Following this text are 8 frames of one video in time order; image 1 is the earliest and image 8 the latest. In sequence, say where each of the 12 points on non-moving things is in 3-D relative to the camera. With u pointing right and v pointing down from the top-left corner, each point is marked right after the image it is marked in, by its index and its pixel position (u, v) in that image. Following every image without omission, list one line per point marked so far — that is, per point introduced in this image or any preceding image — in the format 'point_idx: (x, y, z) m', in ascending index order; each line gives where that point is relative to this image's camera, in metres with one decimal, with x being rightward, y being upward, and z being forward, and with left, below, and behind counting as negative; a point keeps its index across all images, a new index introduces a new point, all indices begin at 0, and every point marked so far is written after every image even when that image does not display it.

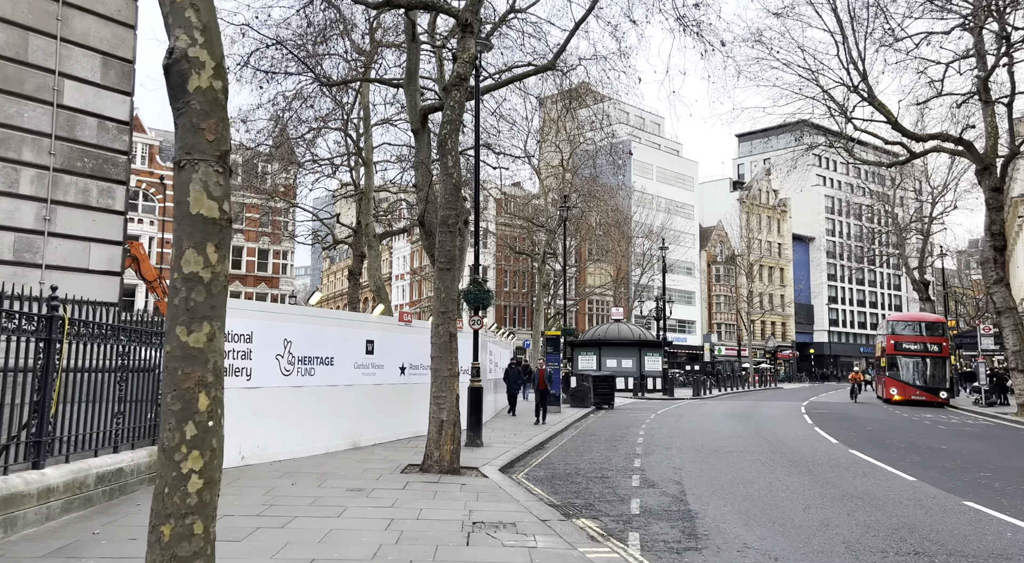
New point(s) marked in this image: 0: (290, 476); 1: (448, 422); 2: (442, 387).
0: (-2.8, -2.4, +9.2) m
1: (-0.9, -2.0, +10.2) m
2: (-1.0, -1.5, +10.3) m
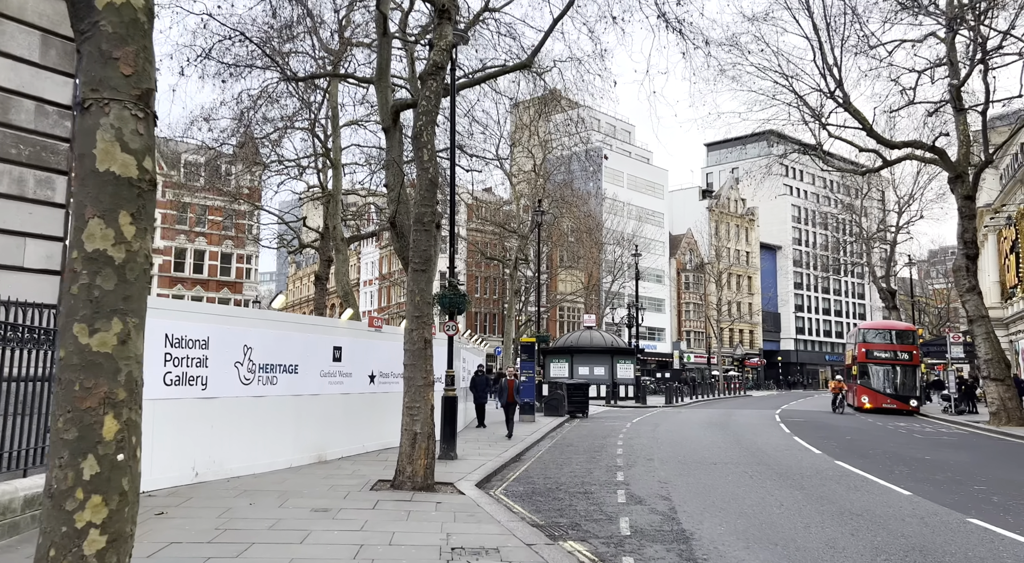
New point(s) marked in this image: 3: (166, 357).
0: (-3.1, -2.5, +8.4) m
1: (-1.2, -2.0, +9.6) m
2: (-1.3, -1.5, +9.6) m
3: (-4.2, -0.9, +8.8) m
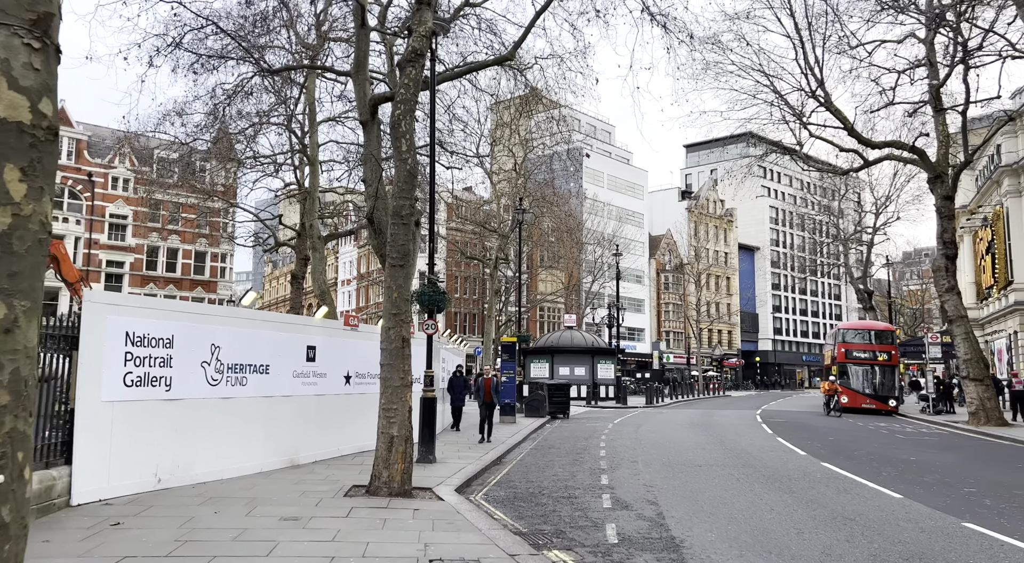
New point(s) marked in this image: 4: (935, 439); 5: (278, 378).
0: (-3.3, -2.4, +8.0) m
1: (-1.4, -2.0, +9.1) m
2: (-1.5, -1.5, +9.1) m
3: (-4.4, -0.8, +8.3) m
4: (+11.2, -4.2, +19.3) m
5: (-3.5, -1.4, +10.9) m
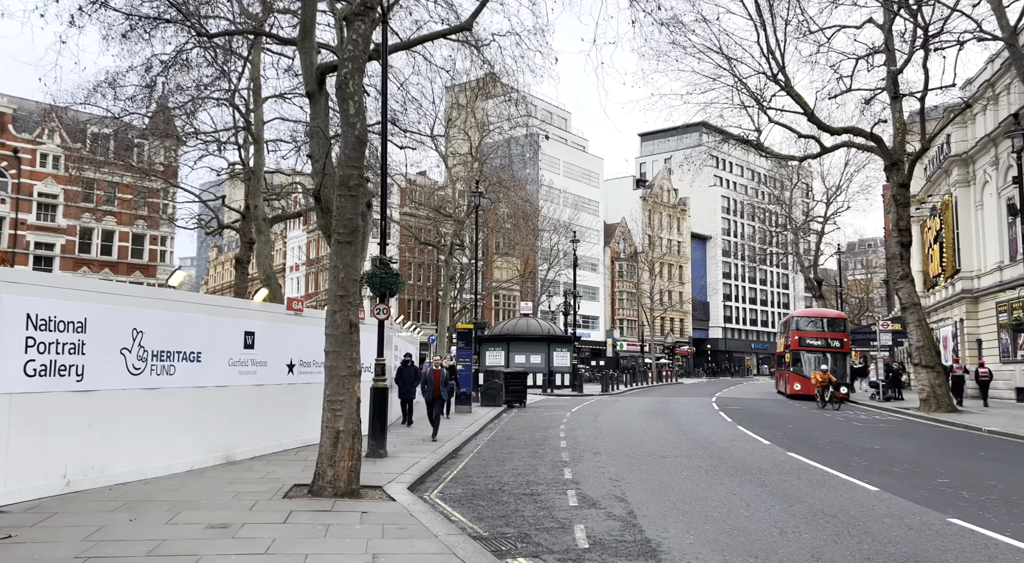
0: (-3.7, -2.2, +7.0) m
1: (-1.9, -1.7, +8.3) m
2: (-2.0, -1.2, +8.3) m
3: (-4.8, -0.6, +7.3) m
4: (+10.0, -3.8, +19.3) m
5: (-4.1, -1.1, +9.9) m
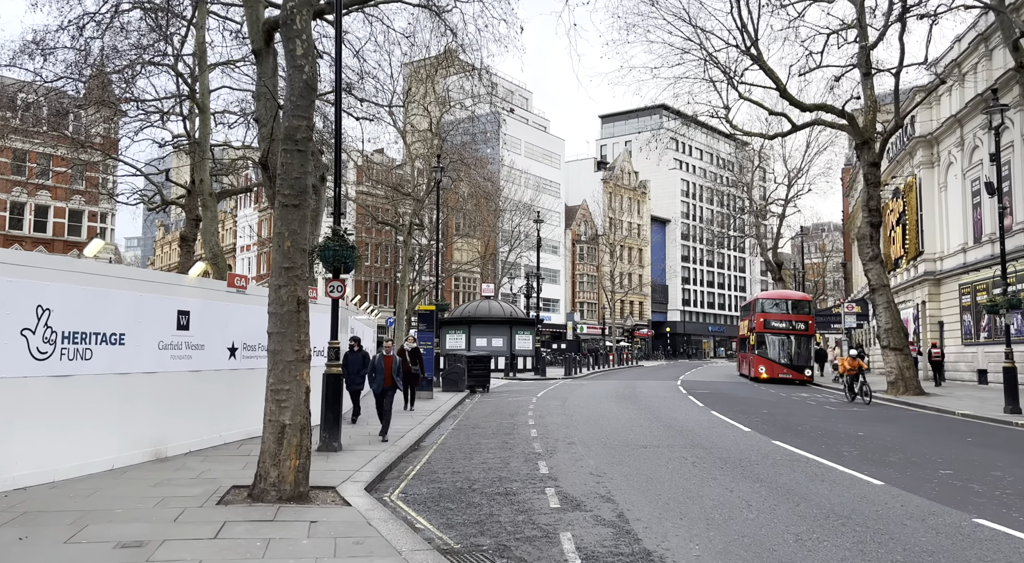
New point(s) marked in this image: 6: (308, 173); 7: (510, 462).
0: (-3.9, -1.9, +5.8) m
1: (-2.2, -1.4, +7.1) m
2: (-2.2, -0.9, +7.1) m
3: (-5.0, -0.3, +5.9) m
4: (+9.1, -3.3, +18.9) m
5: (-4.4, -0.8, +8.7) m
6: (-2.0, +1.1, +7.4) m
7: (0.0, -2.4, +9.9) m
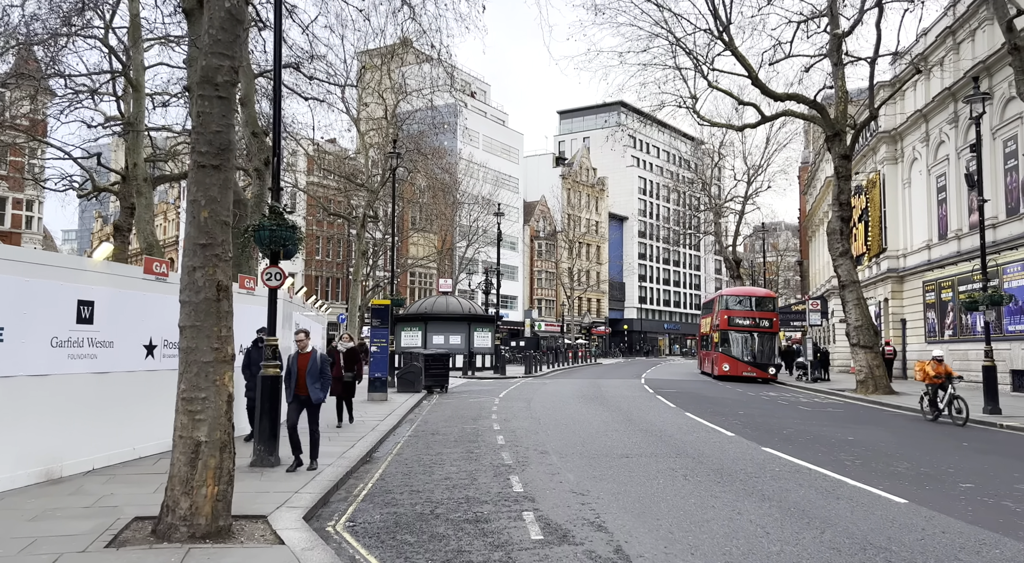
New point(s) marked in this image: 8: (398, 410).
0: (-4.0, -1.7, +4.2) m
1: (-2.4, -1.3, +5.7) m
2: (-2.4, -0.8, +5.7) m
3: (-5.1, -0.2, +4.3) m
4: (+8.1, -3.2, +18.1) m
5: (-4.7, -0.6, +7.1) m
6: (-2.3, +1.2, +5.9) m
7: (-0.4, -2.3, +8.6) m
8: (-2.5, -2.8, +15.9) m
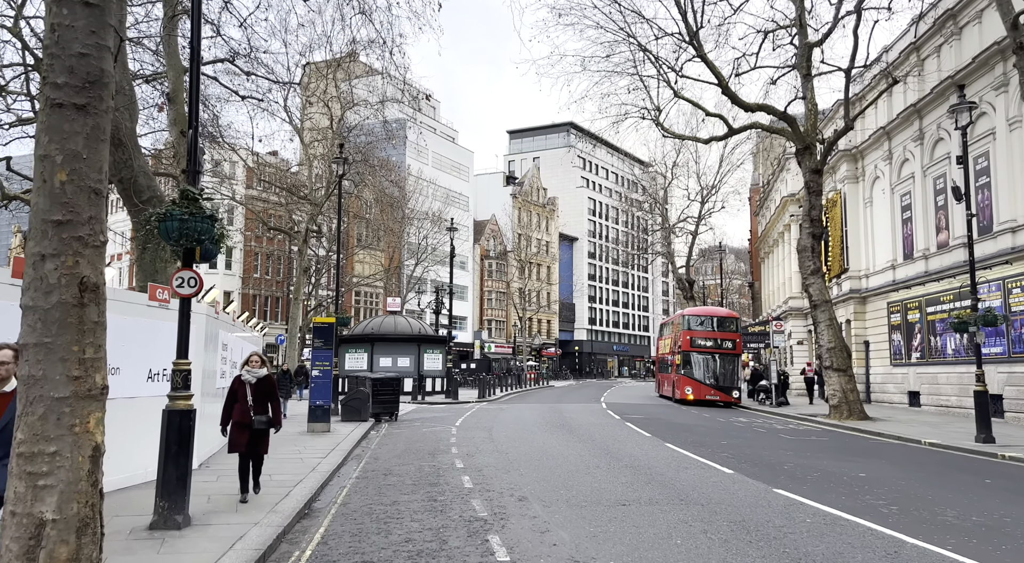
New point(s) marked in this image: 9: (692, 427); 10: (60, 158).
0: (-3.8, -1.7, +2.2) m
1: (-2.3, -1.2, +3.8) m
2: (-2.4, -0.8, +3.7) m
3: (-4.9, -0.1, +2.2) m
4: (+7.2, -3.6, +16.8) m
5: (-4.8, -0.6, +5.0) m
6: (-2.2, +1.2, +4.0) m
7: (-0.6, -2.4, +6.7) m
8: (-3.2, -3.1, +13.9) m
9: (+4.9, -3.9, +19.7) m
10: (-2.4, +0.7, +3.9) m
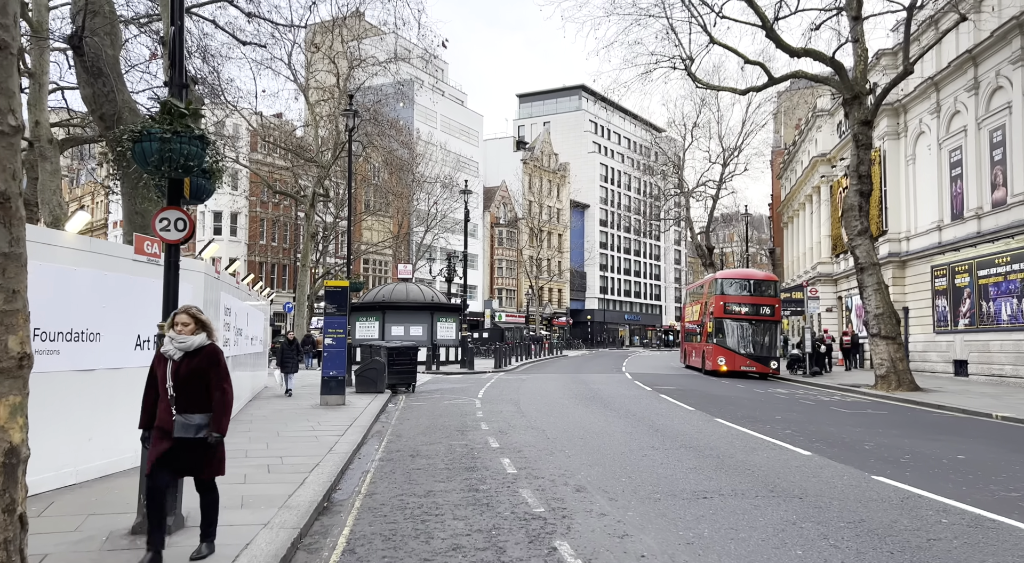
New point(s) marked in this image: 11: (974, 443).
0: (-3.3, -1.4, +0.8) m
1: (-1.8, -0.9, +2.3) m
2: (-1.9, -0.5, +2.3) m
3: (-4.4, +0.2, +0.7) m
4: (+7.8, -2.7, +15.4) m
5: (-4.2, -0.3, +3.5) m
6: (-1.7, +1.6, +2.5) m
7: (-0.1, -1.9, +5.3) m
8: (-2.6, -2.3, +12.5) m
9: (+5.6, -2.9, +18.3) m
10: (-1.9, +1.0, +2.4) m
11: (+6.7, -2.3, +10.8) m
